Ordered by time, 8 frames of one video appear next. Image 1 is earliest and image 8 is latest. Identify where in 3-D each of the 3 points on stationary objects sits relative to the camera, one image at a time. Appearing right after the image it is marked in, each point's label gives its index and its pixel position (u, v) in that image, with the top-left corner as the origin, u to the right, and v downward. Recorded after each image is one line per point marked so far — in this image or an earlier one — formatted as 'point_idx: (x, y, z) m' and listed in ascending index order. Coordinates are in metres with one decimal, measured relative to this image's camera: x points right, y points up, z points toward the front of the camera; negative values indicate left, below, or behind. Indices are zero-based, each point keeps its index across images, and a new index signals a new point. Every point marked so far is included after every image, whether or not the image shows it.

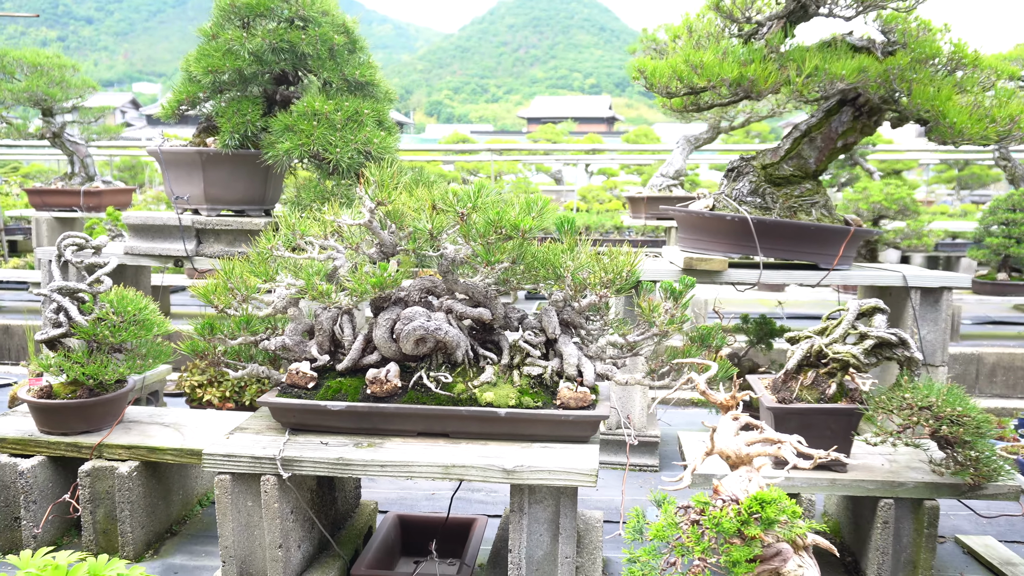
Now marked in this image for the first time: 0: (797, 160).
0: (+1.4, +0.6, +4.5) m
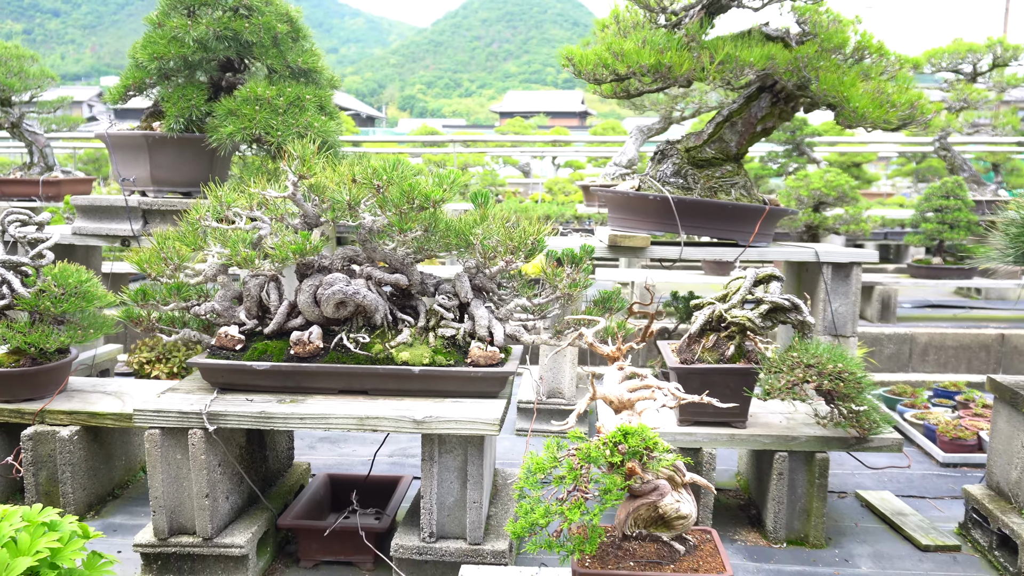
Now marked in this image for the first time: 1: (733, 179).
0: (+1.1, +0.8, +4.8) m
1: (+1.1, +0.6, +4.7) m
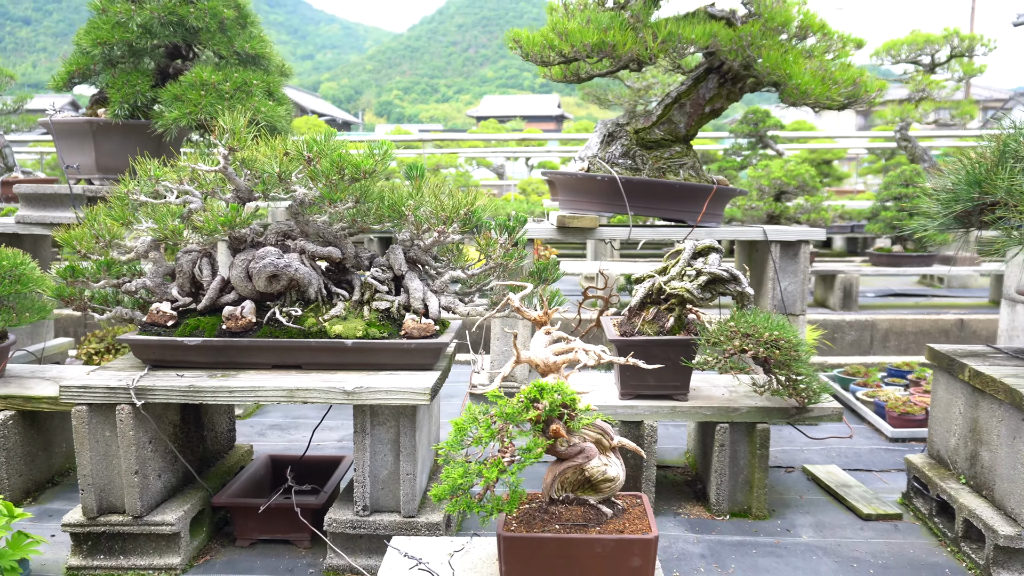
0: (+0.8, +0.9, +4.8) m
1: (+0.9, +0.7, +4.7) m
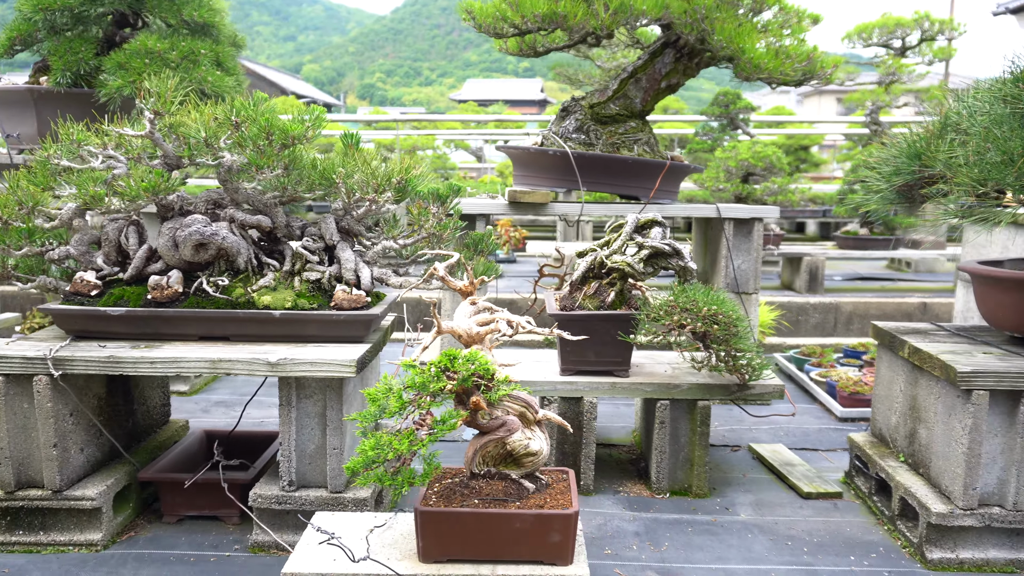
0: (+0.6, +1.0, +4.7) m
1: (+0.6, +0.8, +4.7) m
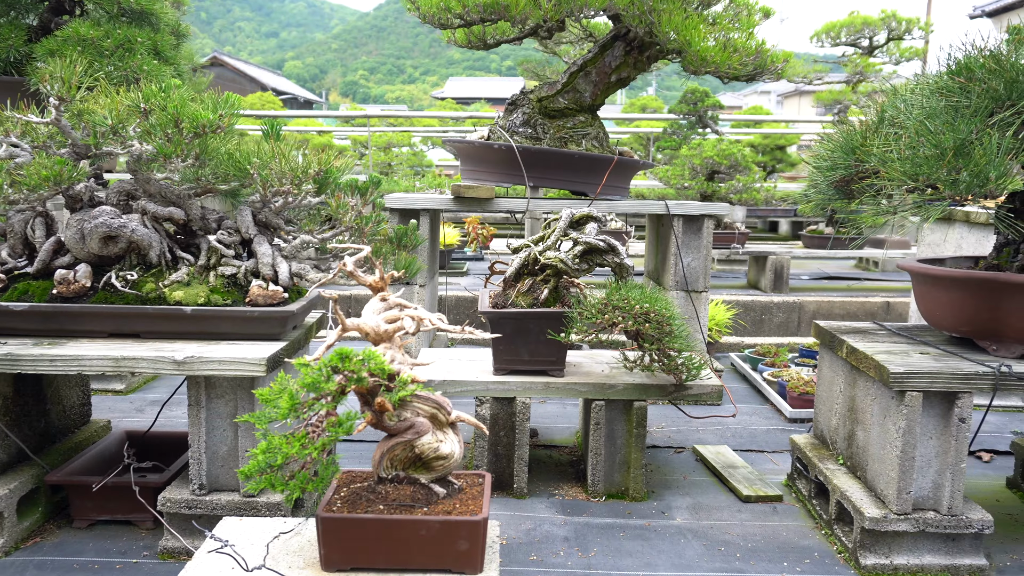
0: (+0.3, +1.0, +4.6) m
1: (+0.4, +0.8, +4.6) m
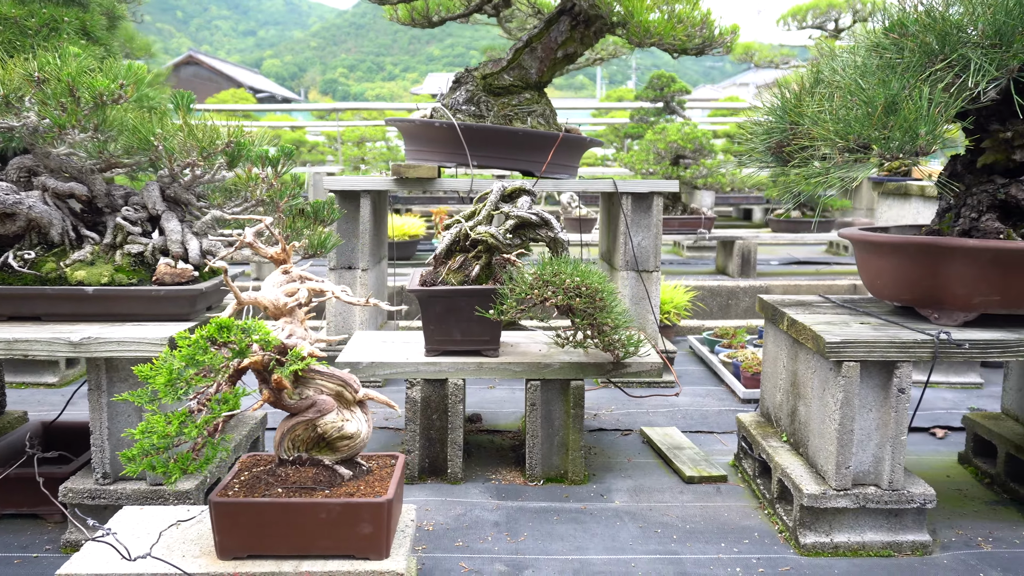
0: (0.0, +1.1, +4.5) m
1: (+0.1, +0.9, +4.4) m
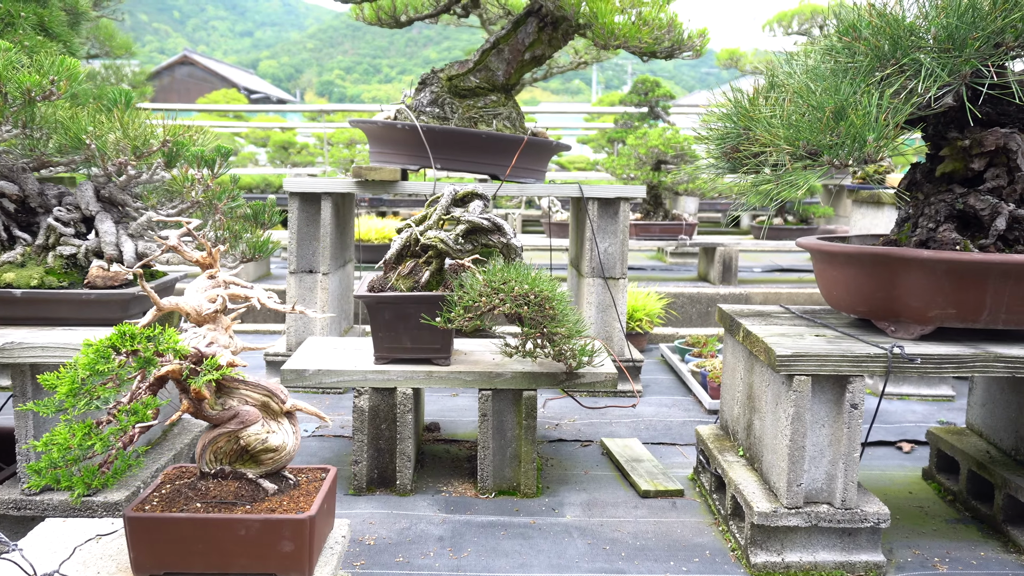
0: (-0.1, +1.0, +4.4) m
1: (-0.1, +0.9, +4.4) m
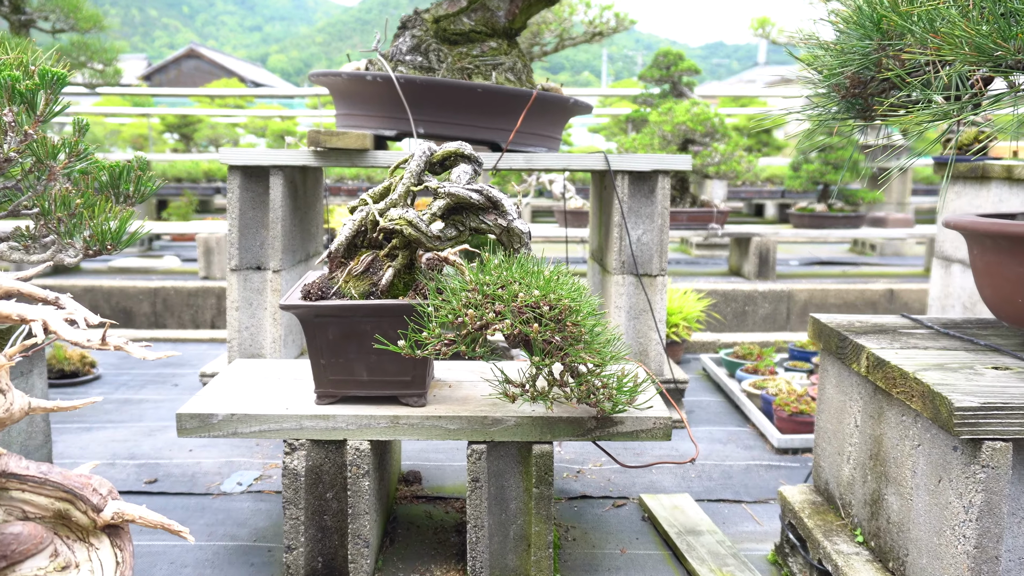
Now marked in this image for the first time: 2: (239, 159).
0: (-0.1, +1.0, +3.4) m
1: (0.0, +0.9, +3.4) m
2: (-1.0, +0.5, +3.2) m
